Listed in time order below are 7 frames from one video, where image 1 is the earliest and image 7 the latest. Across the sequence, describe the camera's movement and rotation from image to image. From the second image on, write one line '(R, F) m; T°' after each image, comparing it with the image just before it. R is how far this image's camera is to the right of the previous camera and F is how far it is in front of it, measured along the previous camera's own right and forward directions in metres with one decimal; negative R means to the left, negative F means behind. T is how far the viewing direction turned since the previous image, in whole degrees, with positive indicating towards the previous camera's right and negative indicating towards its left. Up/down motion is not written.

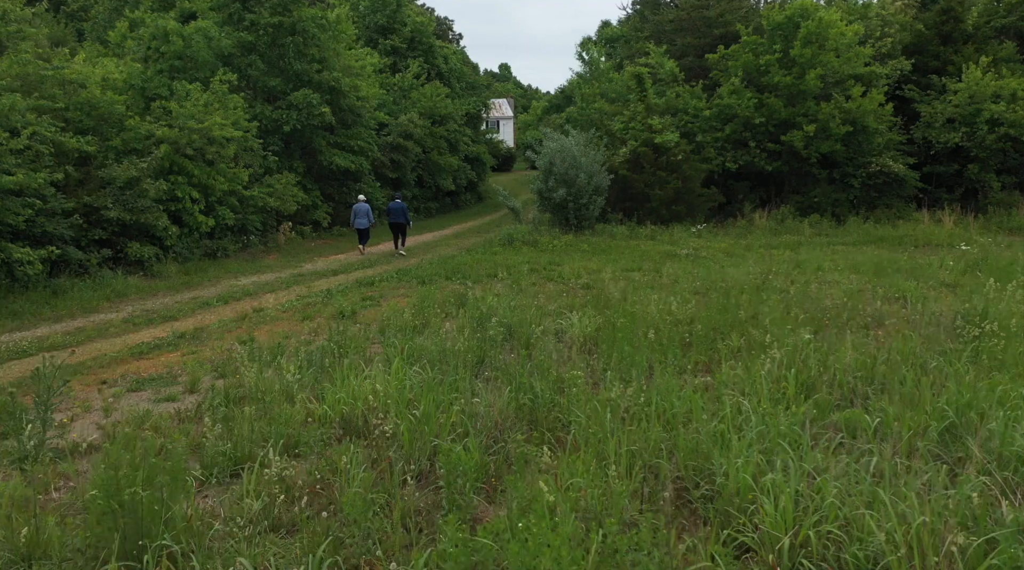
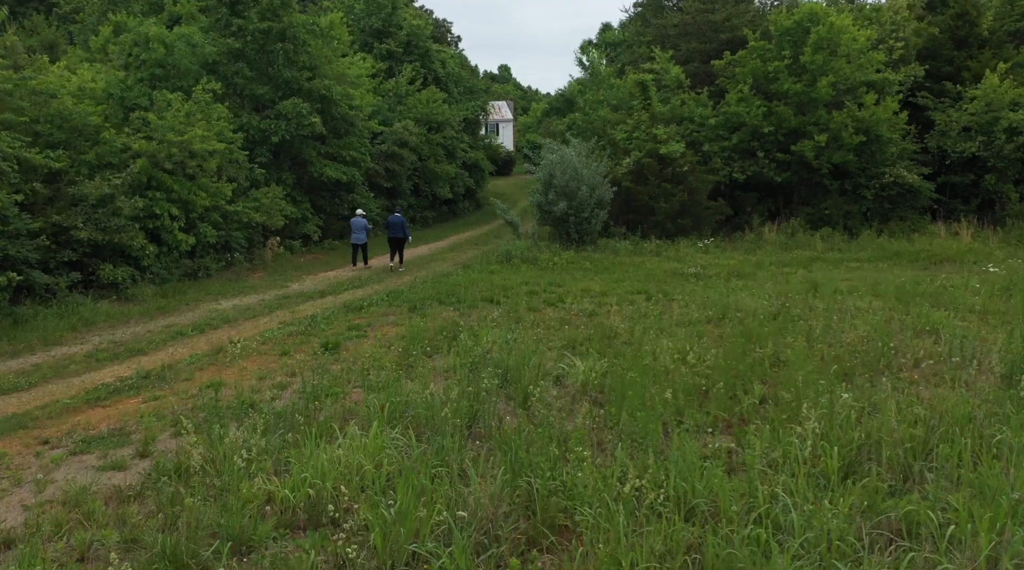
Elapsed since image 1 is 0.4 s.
(0.0, +1.0) m; 0°
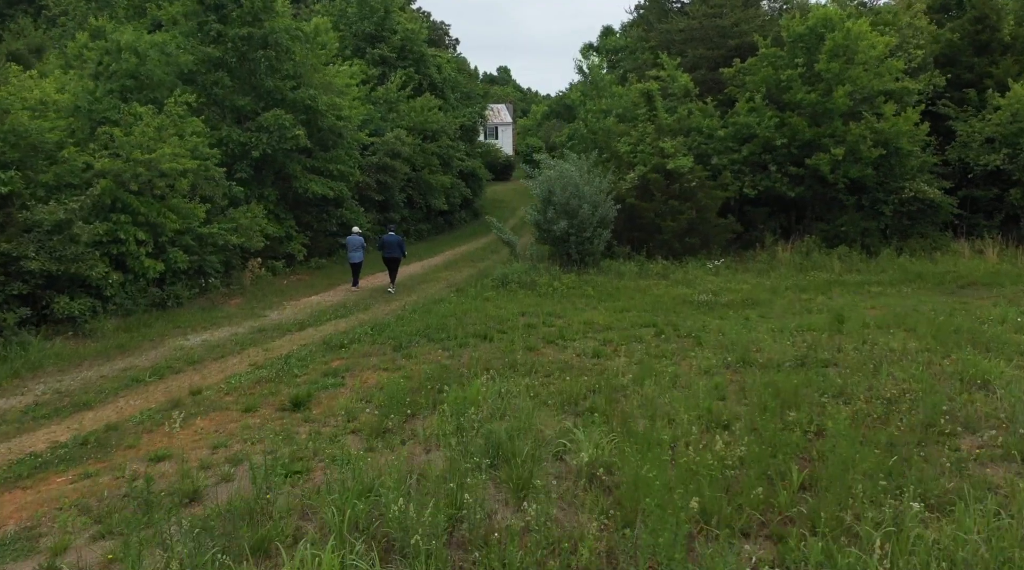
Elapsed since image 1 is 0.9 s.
(+0.1, +1.4) m; 0°
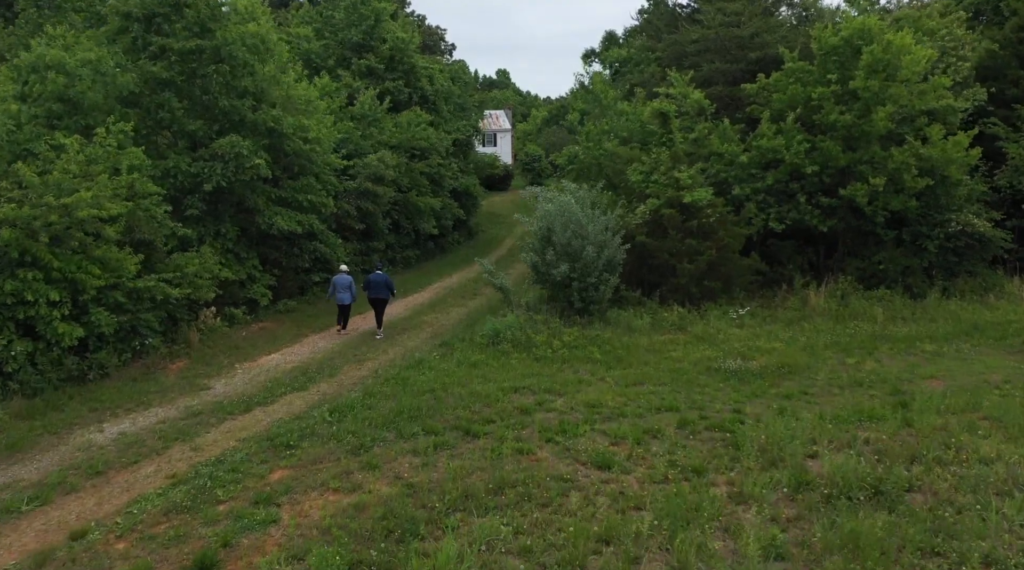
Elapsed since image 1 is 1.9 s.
(+0.1, +2.7) m; 0°
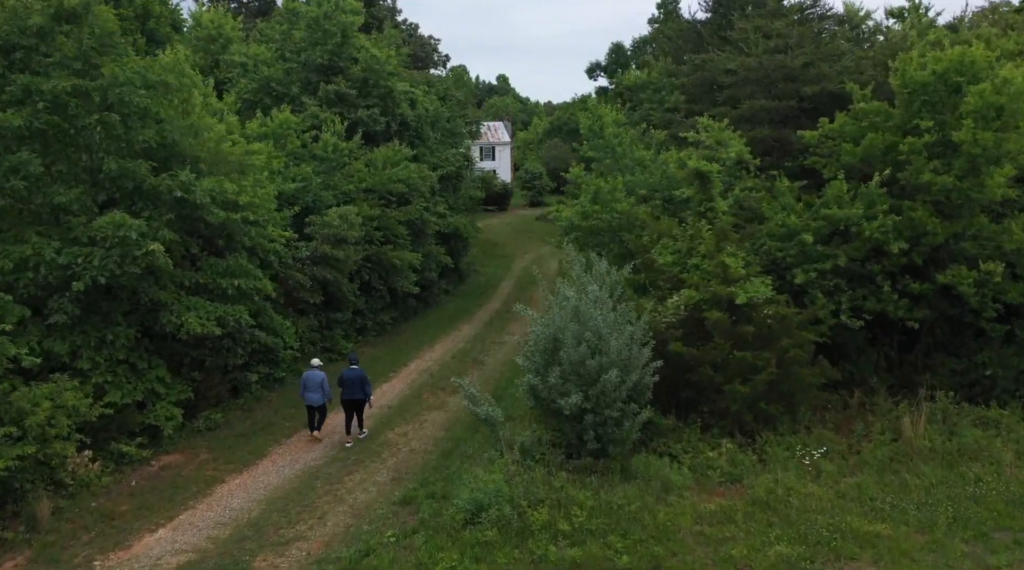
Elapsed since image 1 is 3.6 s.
(+0.2, +4.8) m; 0°
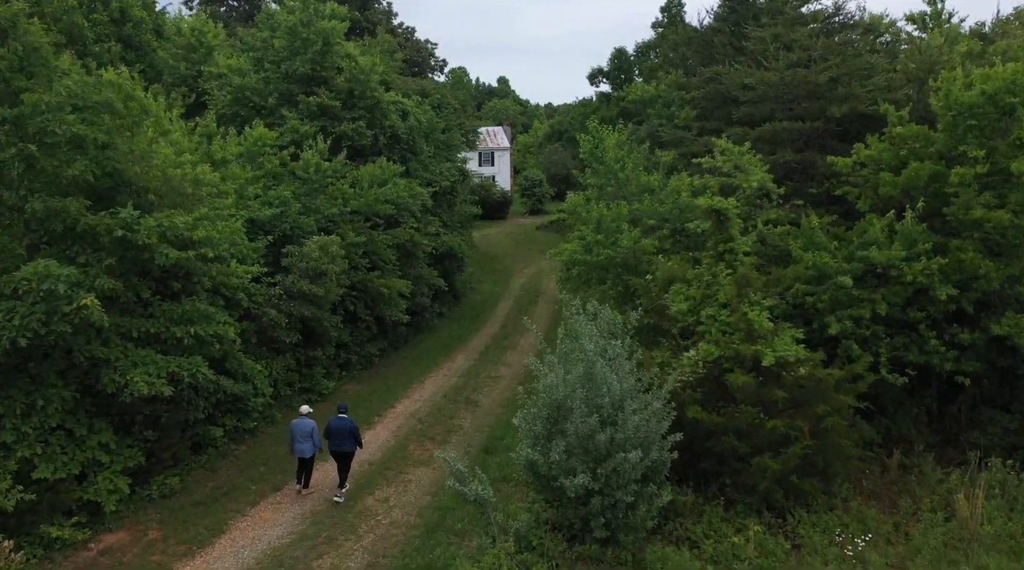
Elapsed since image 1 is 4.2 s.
(+0.1, +1.8) m; 0°
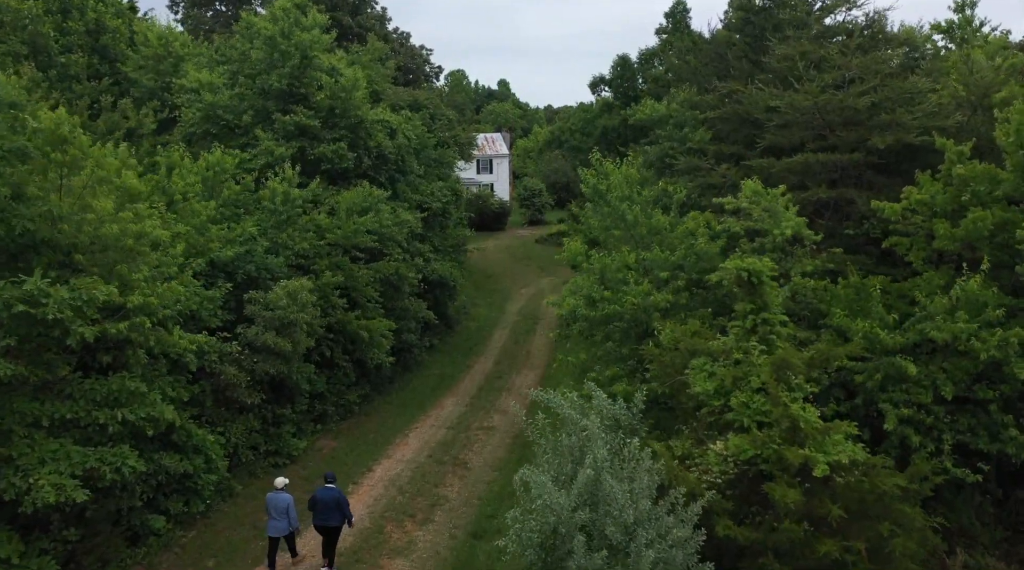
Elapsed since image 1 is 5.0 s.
(+0.1, +2.3) m; 0°
